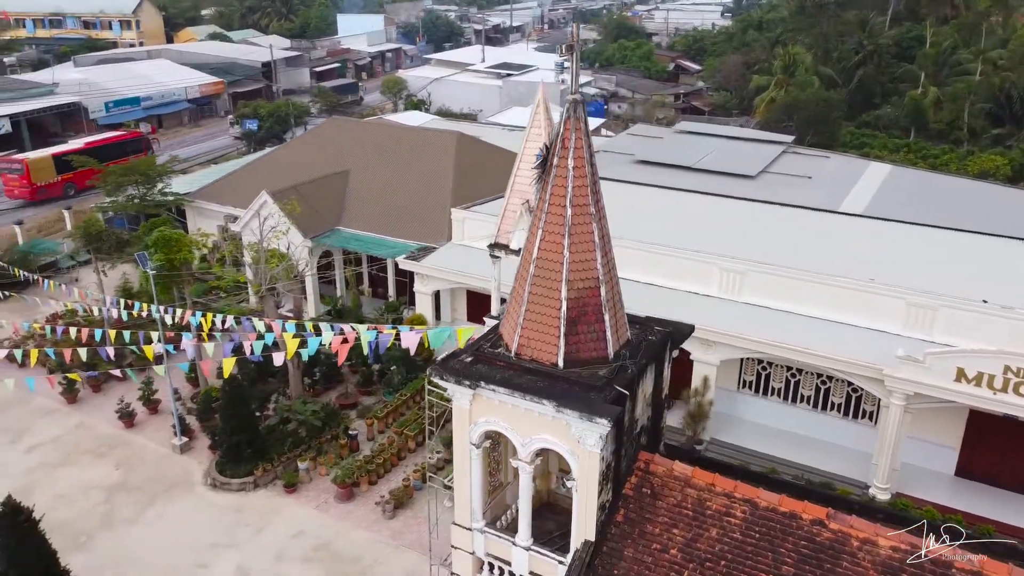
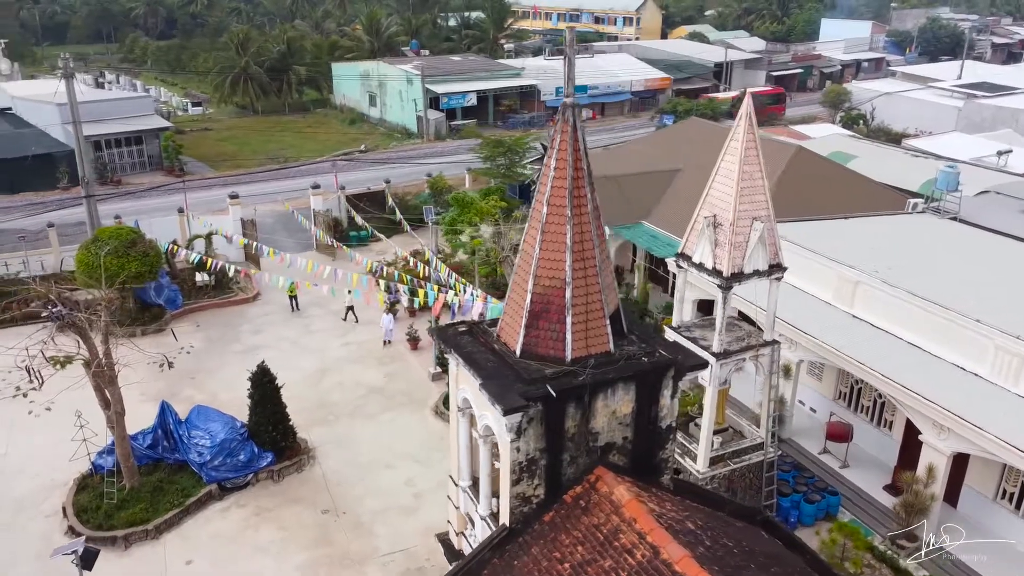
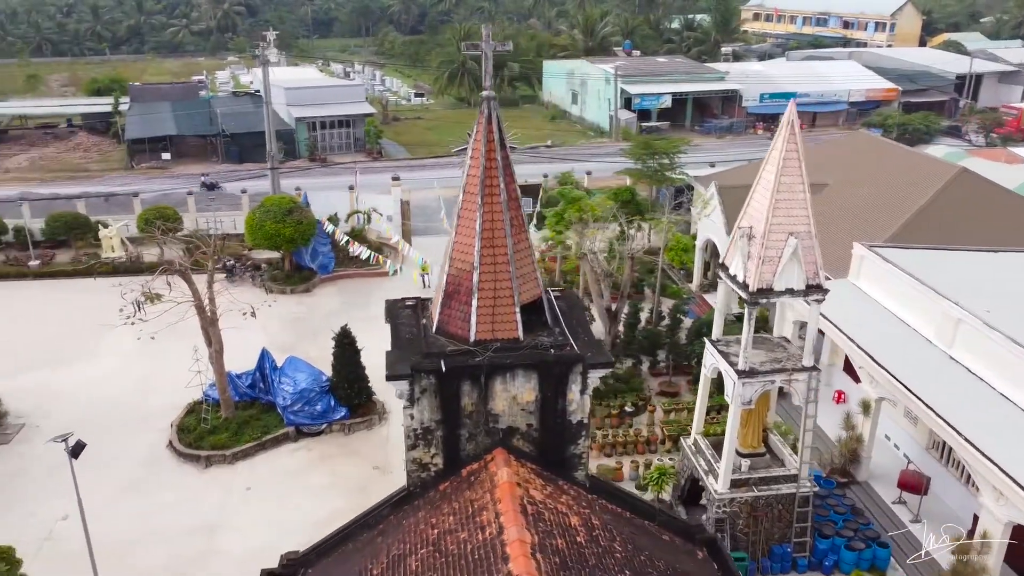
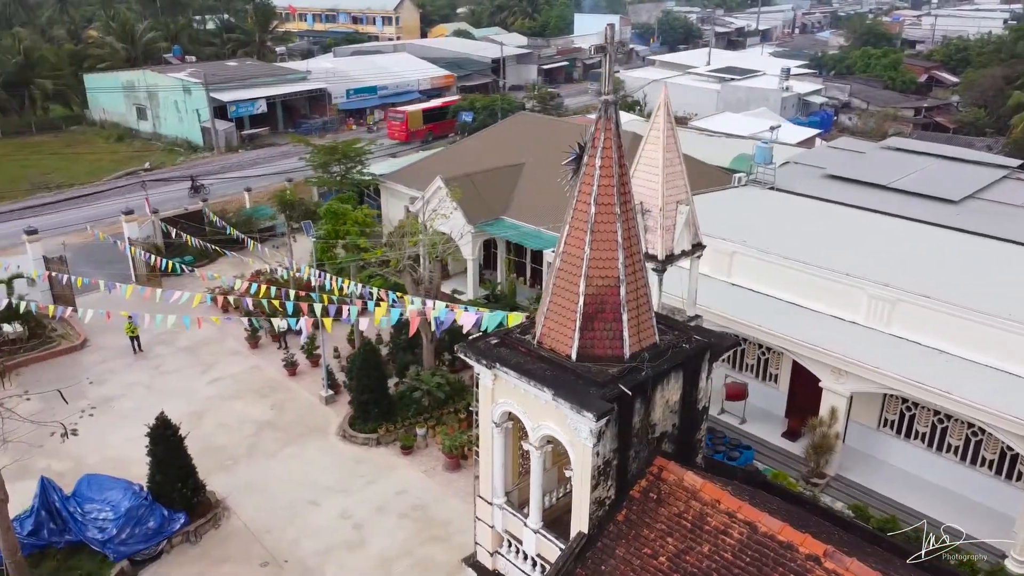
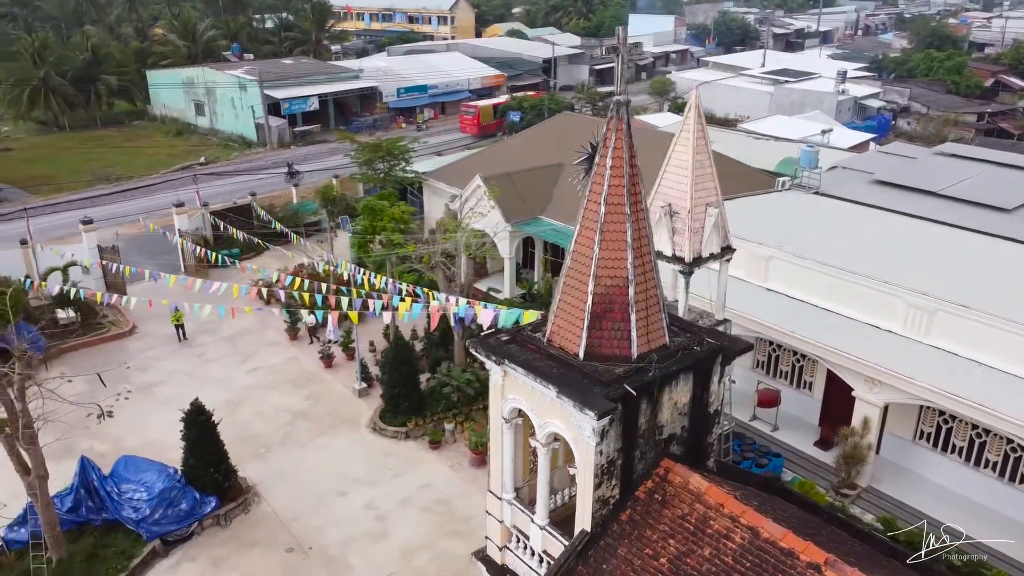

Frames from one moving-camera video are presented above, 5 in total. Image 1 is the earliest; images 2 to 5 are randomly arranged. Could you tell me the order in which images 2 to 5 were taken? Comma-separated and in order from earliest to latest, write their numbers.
4, 5, 2, 3
